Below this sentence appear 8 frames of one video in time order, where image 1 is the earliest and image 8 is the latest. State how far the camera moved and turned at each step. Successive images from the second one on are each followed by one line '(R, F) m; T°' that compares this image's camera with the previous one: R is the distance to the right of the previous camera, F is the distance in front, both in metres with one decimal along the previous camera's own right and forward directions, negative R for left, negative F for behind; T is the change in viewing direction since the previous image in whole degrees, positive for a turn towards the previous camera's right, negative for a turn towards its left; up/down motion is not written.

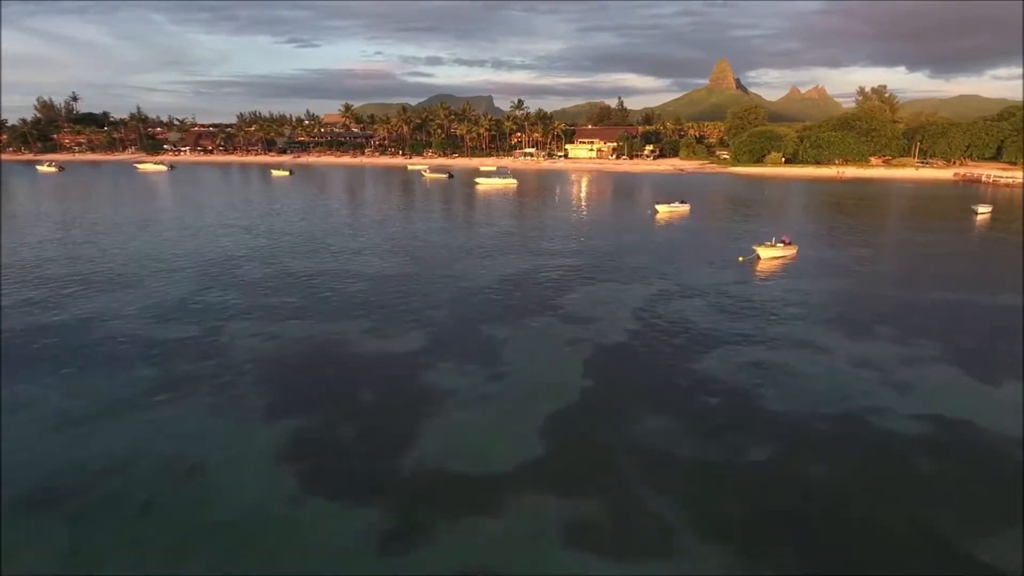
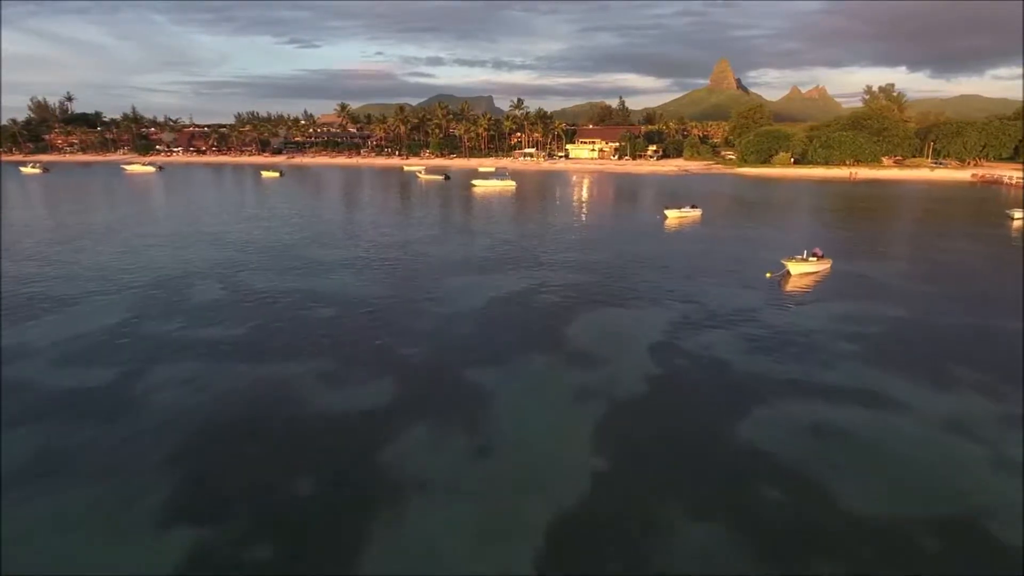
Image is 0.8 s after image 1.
(+0.4, +6.5) m; 0°
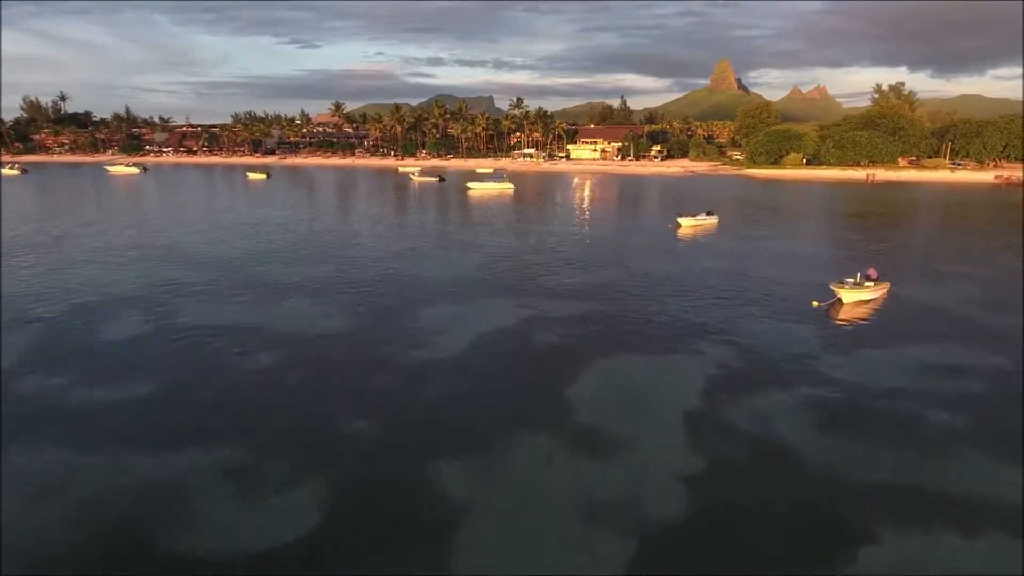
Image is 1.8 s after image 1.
(+0.6, +8.3) m; 0°
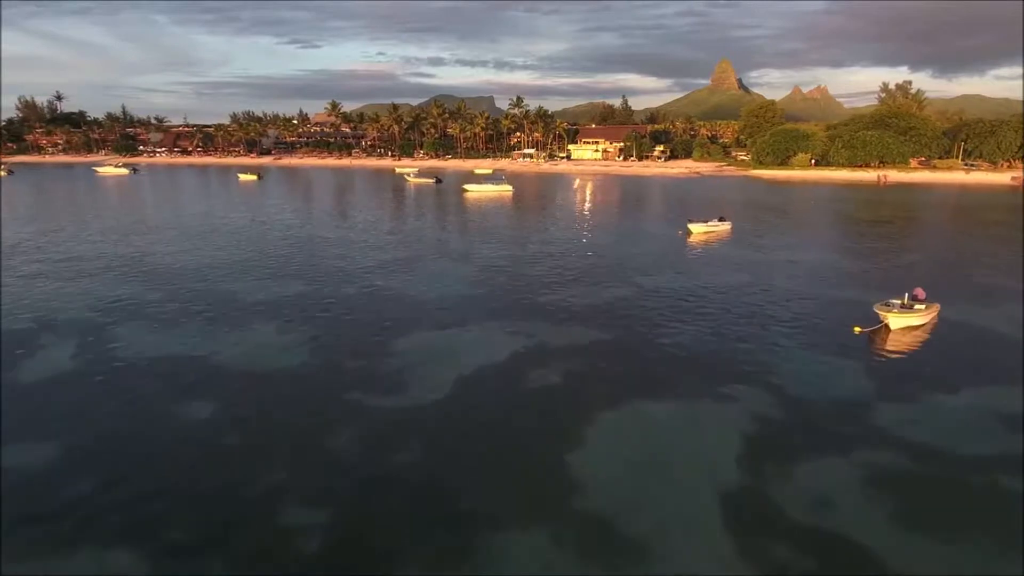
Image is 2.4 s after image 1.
(+0.4, +5.2) m; 0°
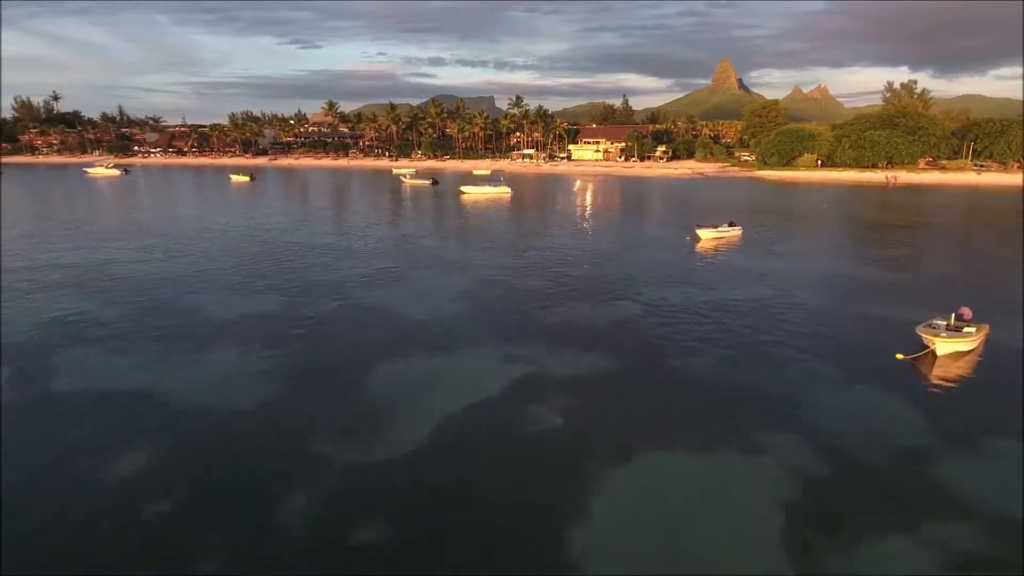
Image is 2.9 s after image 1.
(+0.3, +4.0) m; 0°
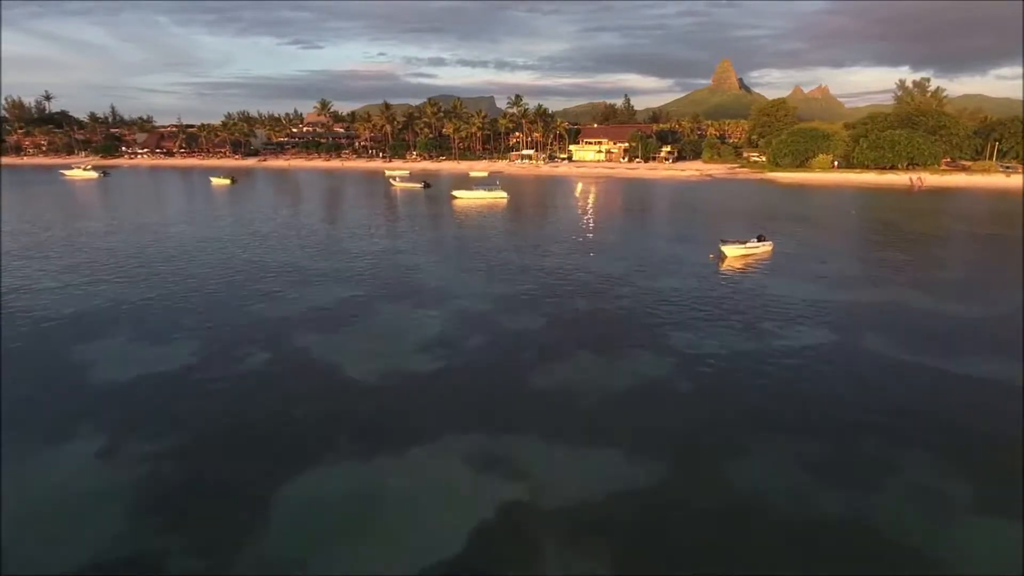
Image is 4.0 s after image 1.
(+0.7, +9.3) m; 0°
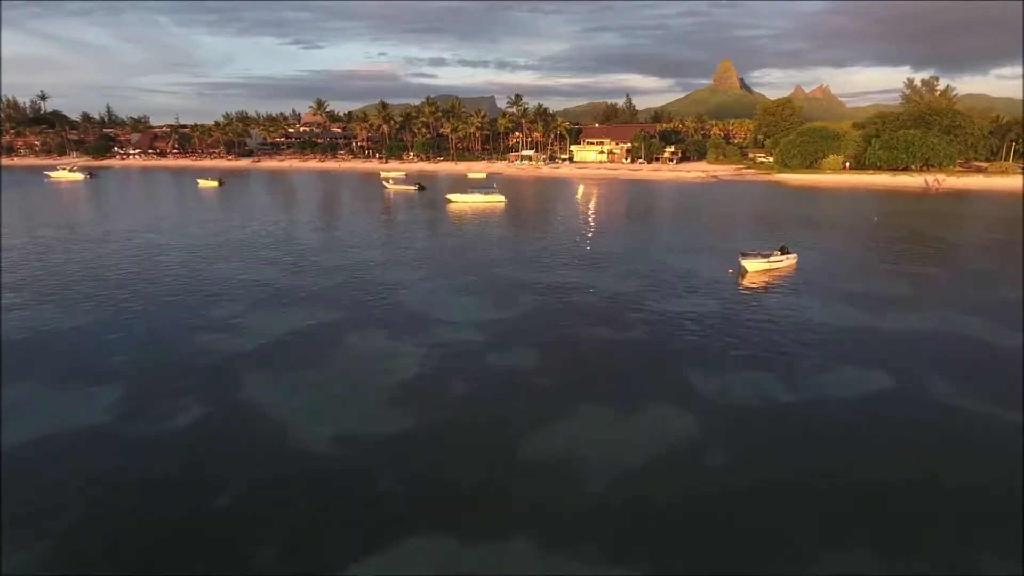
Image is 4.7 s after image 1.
(+0.4, +5.6) m; 0°
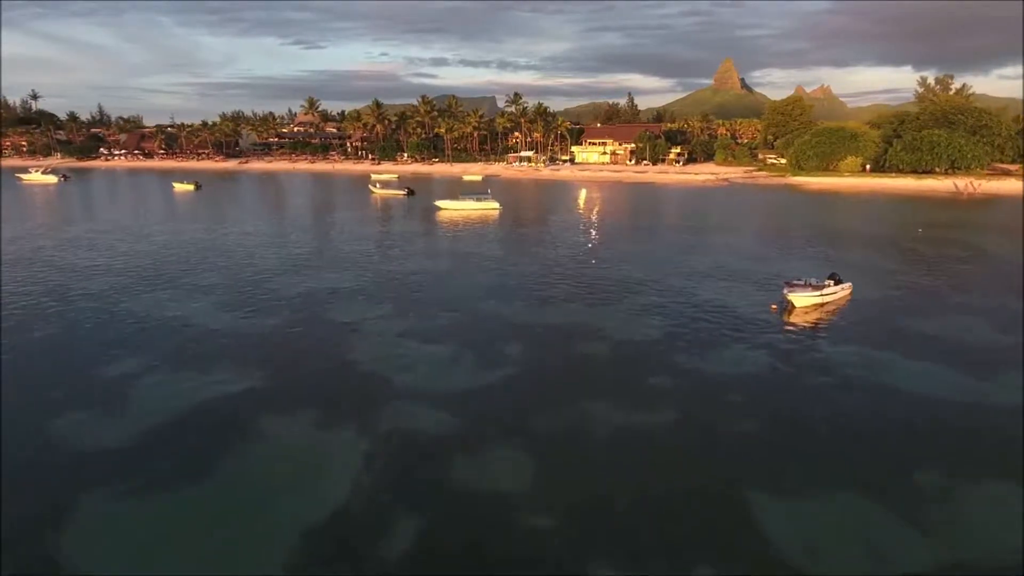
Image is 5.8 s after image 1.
(+0.8, +9.4) m; 0°
